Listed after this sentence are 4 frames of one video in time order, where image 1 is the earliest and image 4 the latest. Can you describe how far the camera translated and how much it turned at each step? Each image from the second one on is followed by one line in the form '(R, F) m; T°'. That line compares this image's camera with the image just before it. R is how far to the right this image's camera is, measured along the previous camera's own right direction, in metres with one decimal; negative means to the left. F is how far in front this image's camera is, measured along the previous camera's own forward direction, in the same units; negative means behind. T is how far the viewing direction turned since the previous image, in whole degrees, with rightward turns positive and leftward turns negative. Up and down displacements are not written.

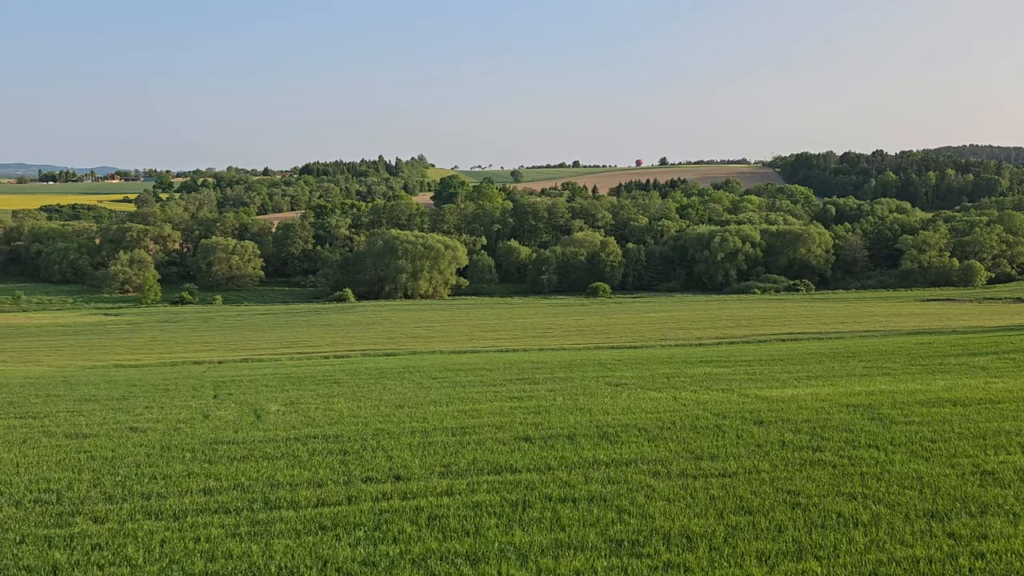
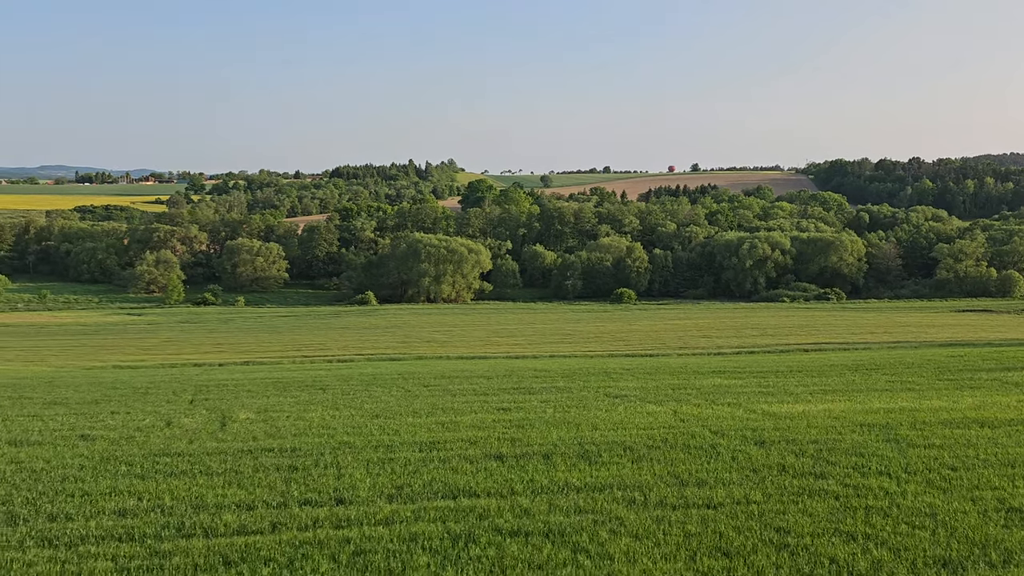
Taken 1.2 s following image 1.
(+0.8, +0.9) m; -2°
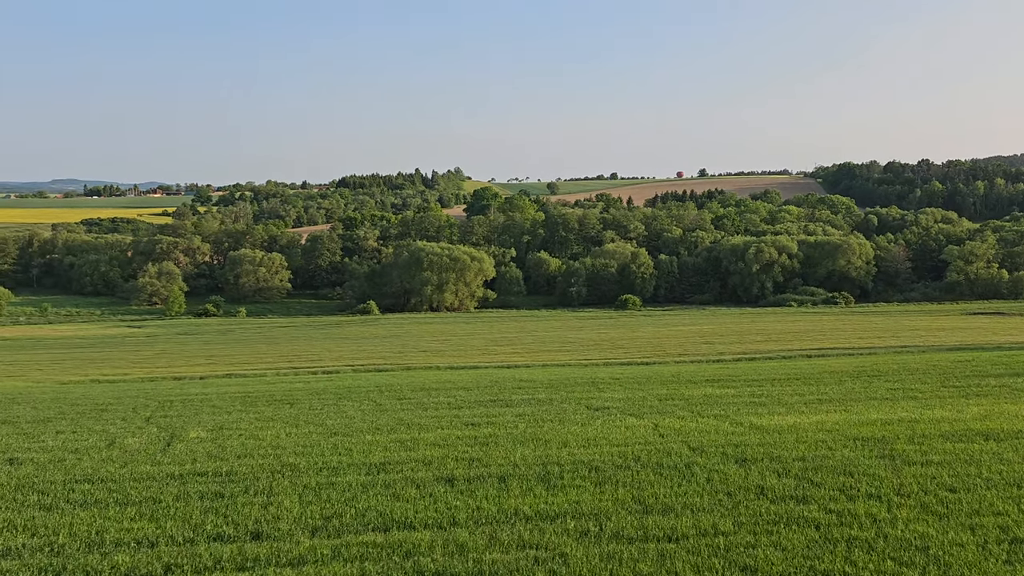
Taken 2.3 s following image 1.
(+0.7, +0.8) m; -1°
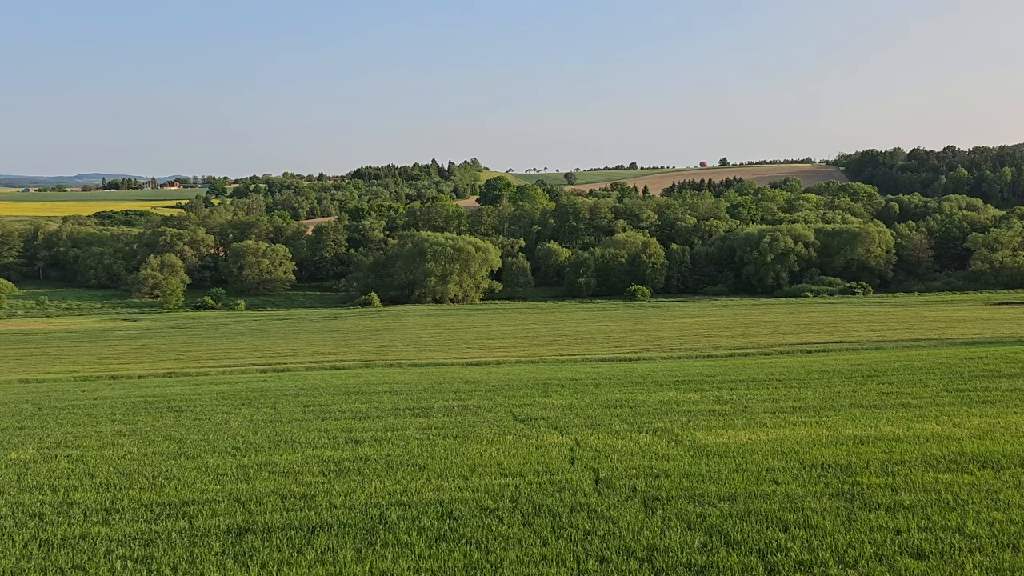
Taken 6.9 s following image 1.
(+1.9, +2.1) m; -2°
